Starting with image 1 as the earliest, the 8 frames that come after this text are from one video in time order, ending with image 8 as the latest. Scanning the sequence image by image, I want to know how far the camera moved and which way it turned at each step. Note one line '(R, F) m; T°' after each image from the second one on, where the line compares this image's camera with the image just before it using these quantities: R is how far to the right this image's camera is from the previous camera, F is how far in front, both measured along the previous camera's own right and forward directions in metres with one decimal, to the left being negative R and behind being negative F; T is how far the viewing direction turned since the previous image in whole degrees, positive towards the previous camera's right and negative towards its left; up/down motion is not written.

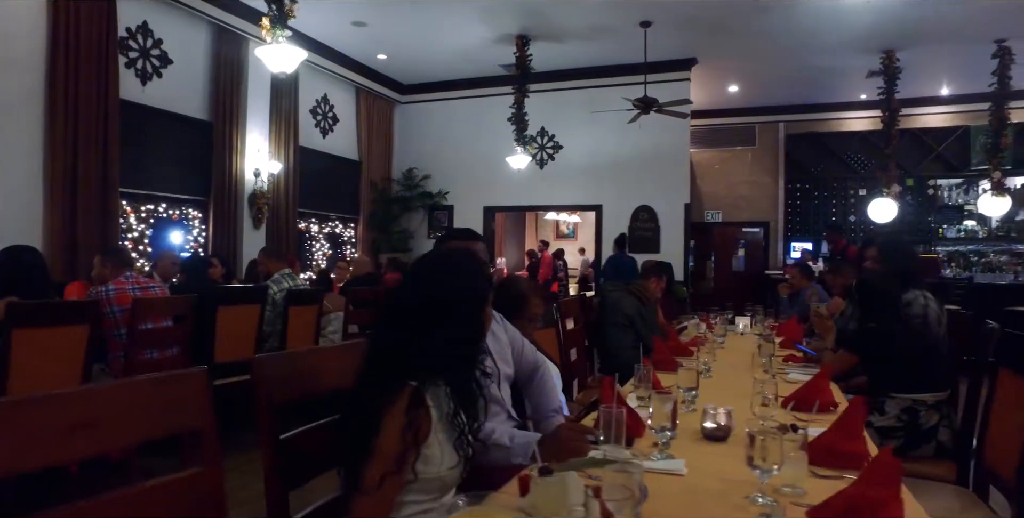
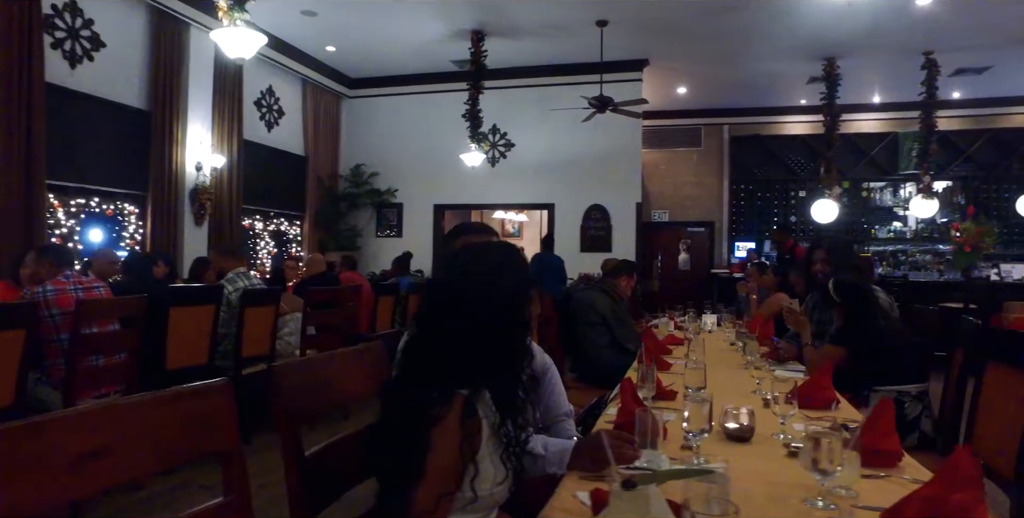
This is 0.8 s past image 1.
(-0.2, +0.1) m; +6°
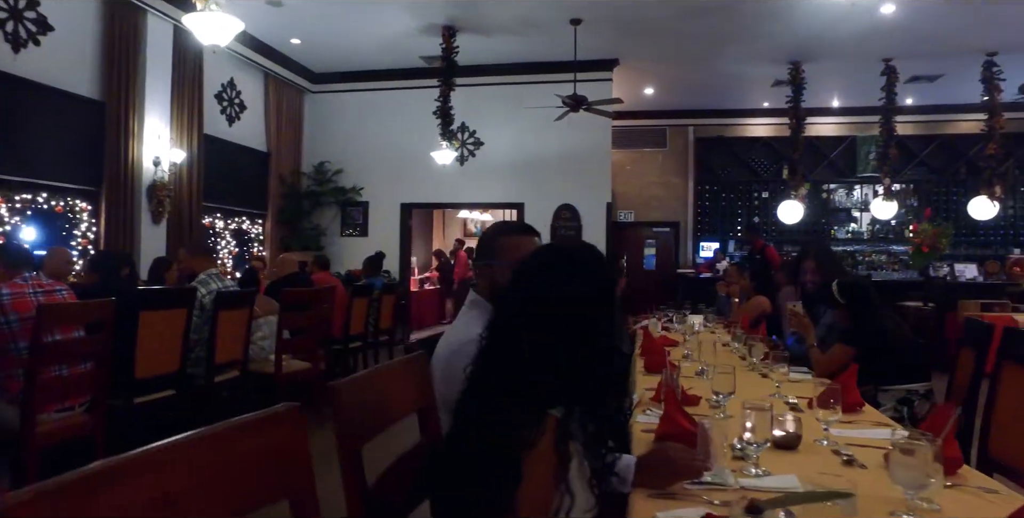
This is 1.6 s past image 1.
(-0.2, +0.1) m; +4°
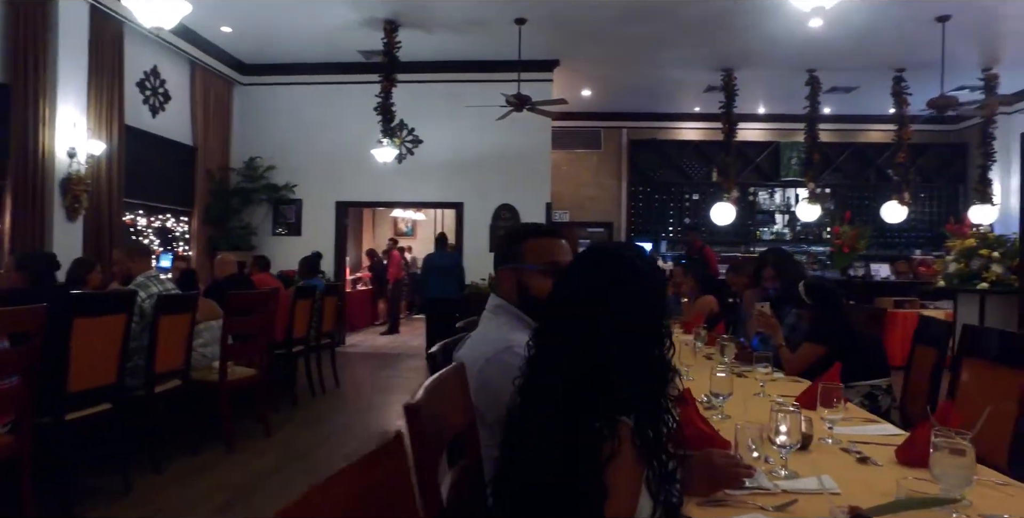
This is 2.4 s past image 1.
(-0.3, +0.1) m; +7°
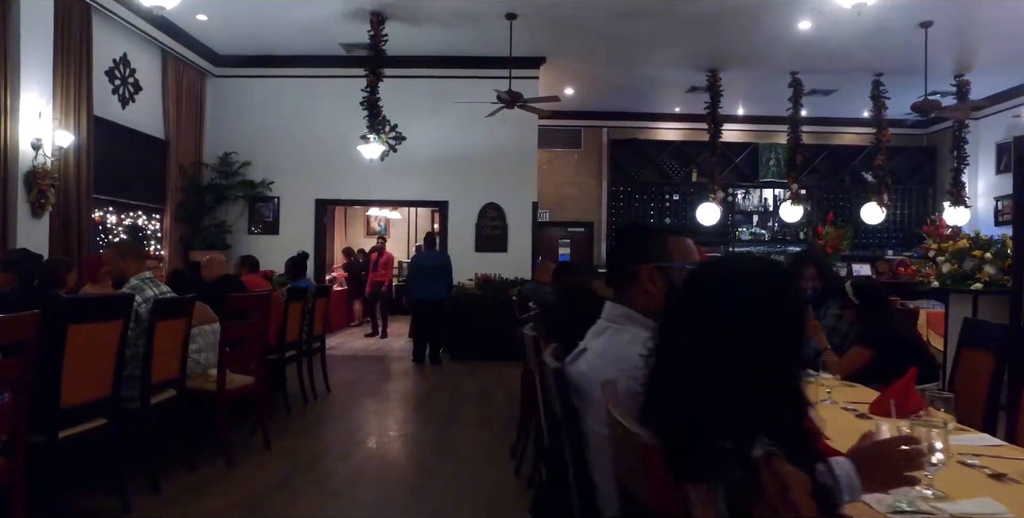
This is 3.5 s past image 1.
(-0.4, +0.2) m; +4°
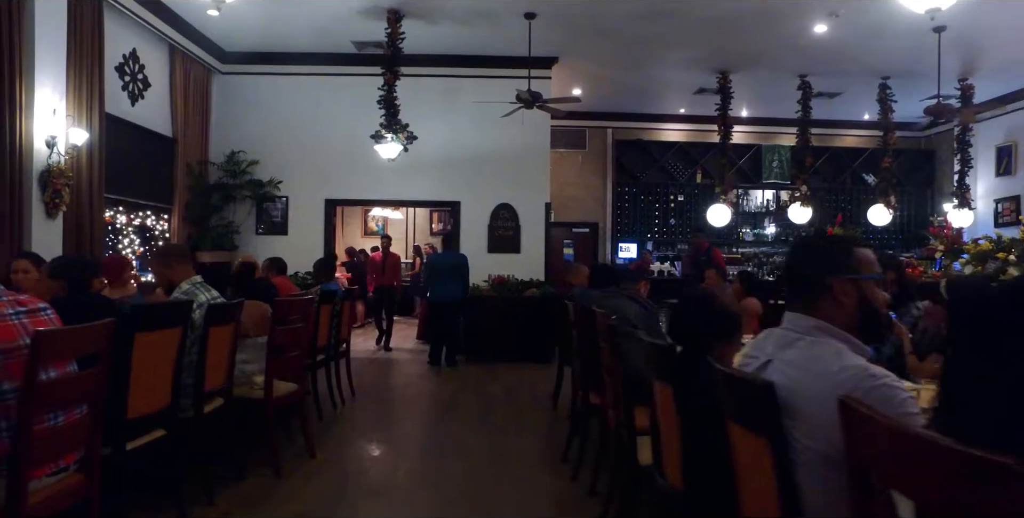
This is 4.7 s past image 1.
(-0.5, +0.1) m; +2°
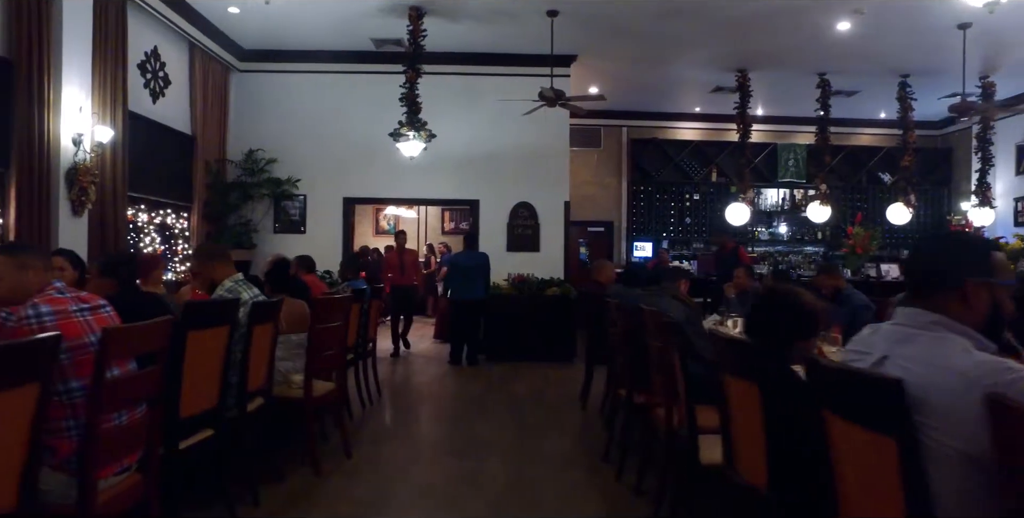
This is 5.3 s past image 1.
(-0.2, 0.0) m; 0°
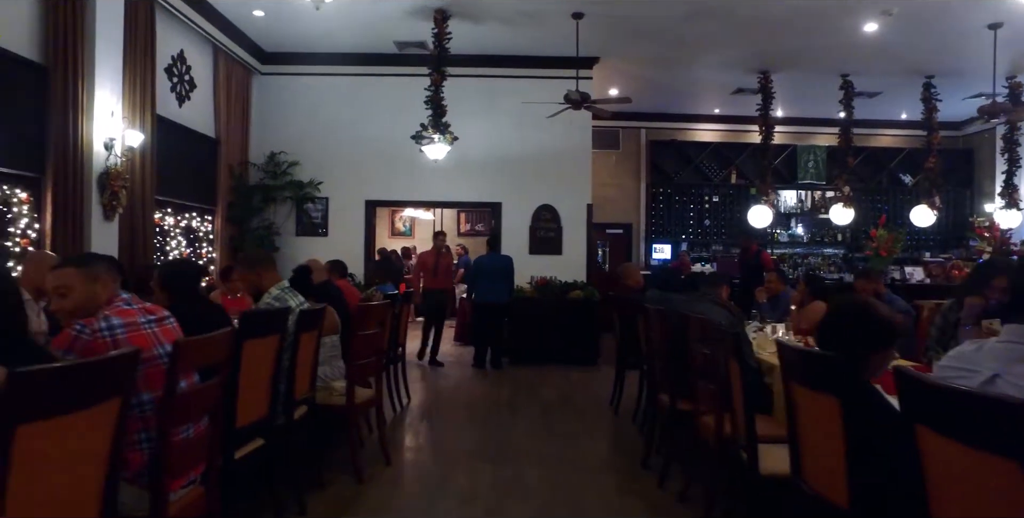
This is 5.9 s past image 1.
(-0.2, 0.0) m; 0°
